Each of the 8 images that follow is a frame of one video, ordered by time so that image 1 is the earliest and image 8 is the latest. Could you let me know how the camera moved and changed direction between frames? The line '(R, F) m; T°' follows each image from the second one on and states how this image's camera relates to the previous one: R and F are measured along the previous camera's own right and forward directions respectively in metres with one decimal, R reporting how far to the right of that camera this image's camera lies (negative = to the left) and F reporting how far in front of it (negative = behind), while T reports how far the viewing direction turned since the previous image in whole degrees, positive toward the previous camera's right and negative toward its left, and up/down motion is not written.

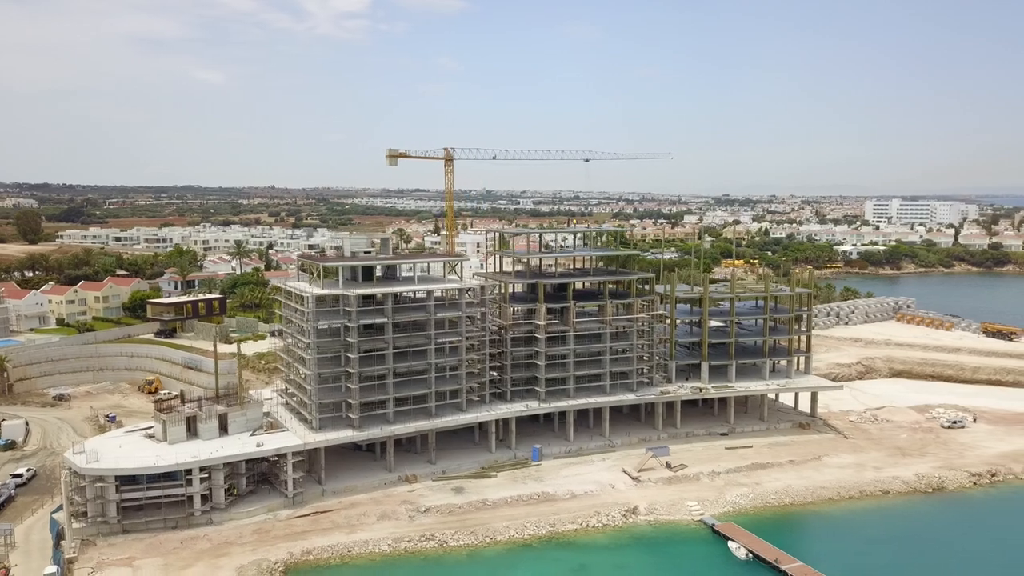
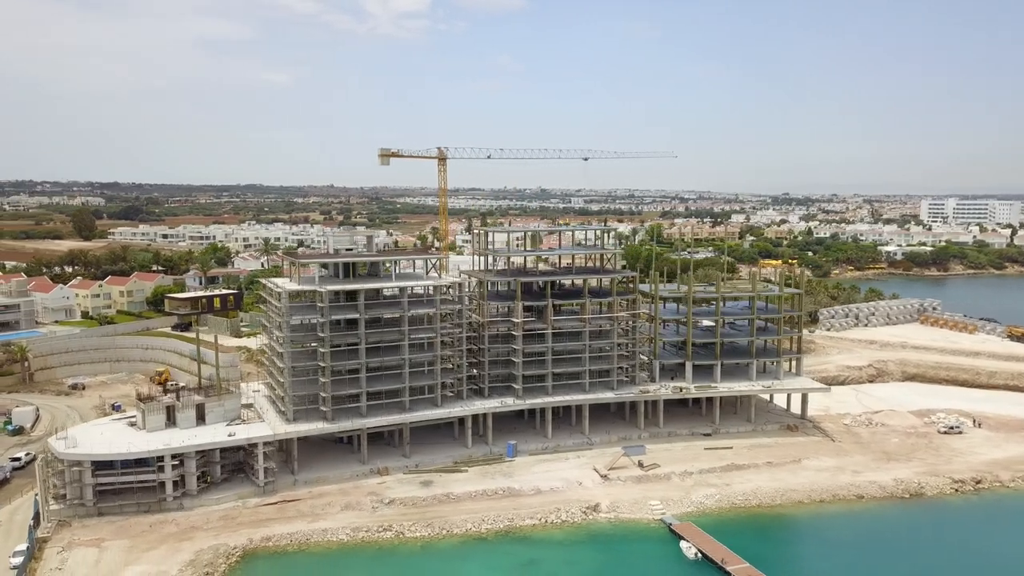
(+4.6, -0.2) m; -3°
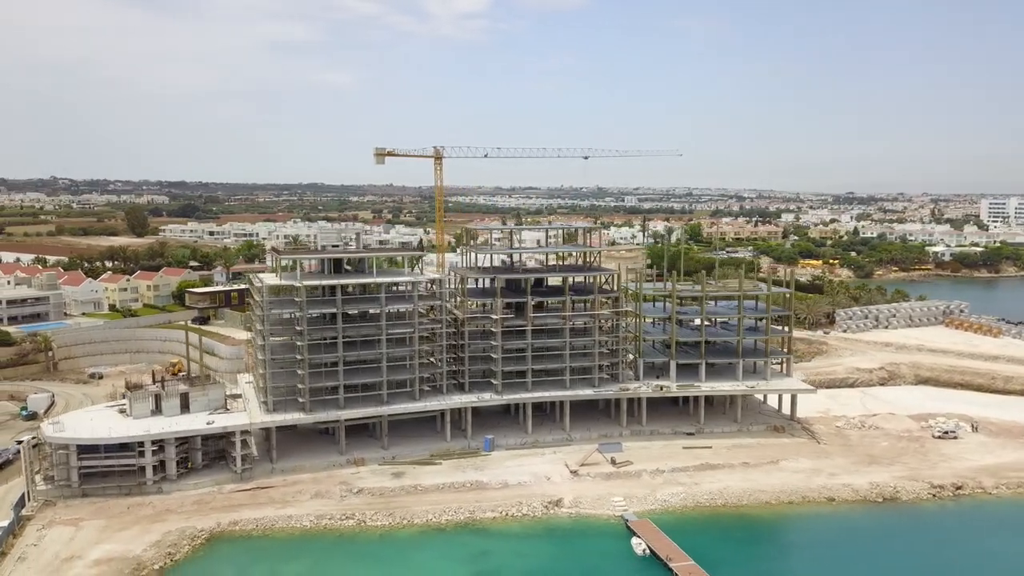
(+4.6, -0.4) m; -4°
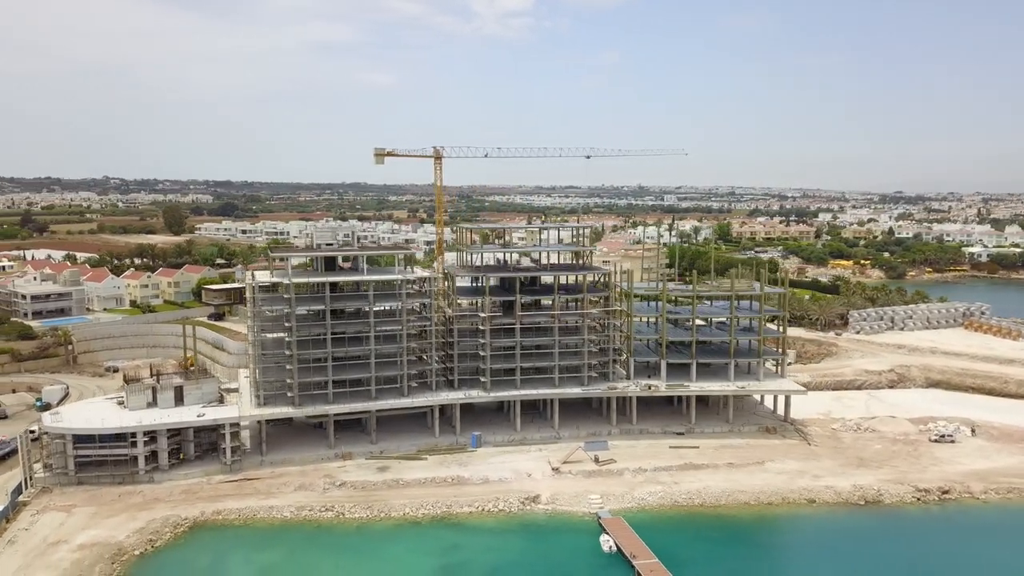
(+3.1, -0.4) m; -3°
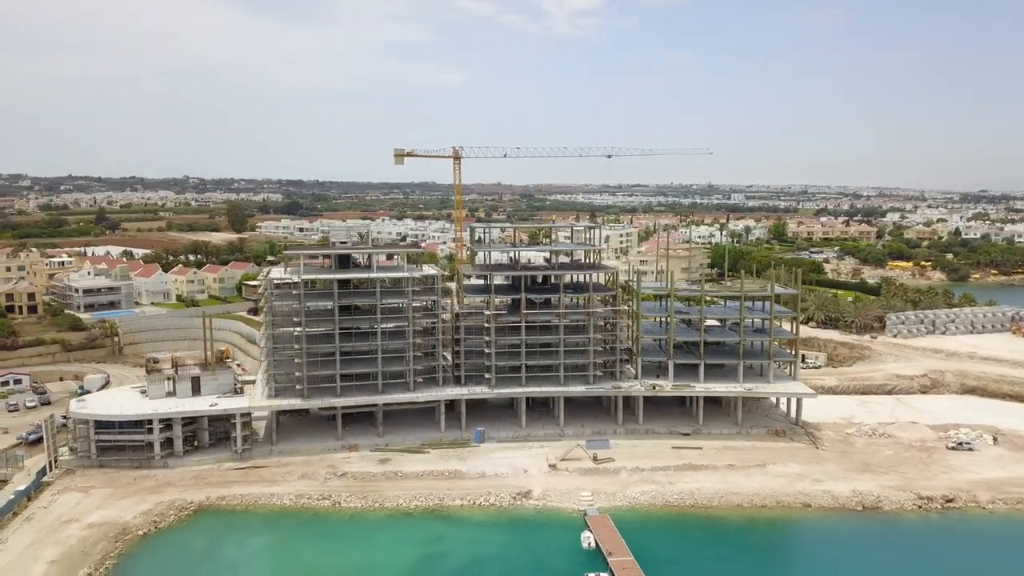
(+3.6, -0.5) m; -4°
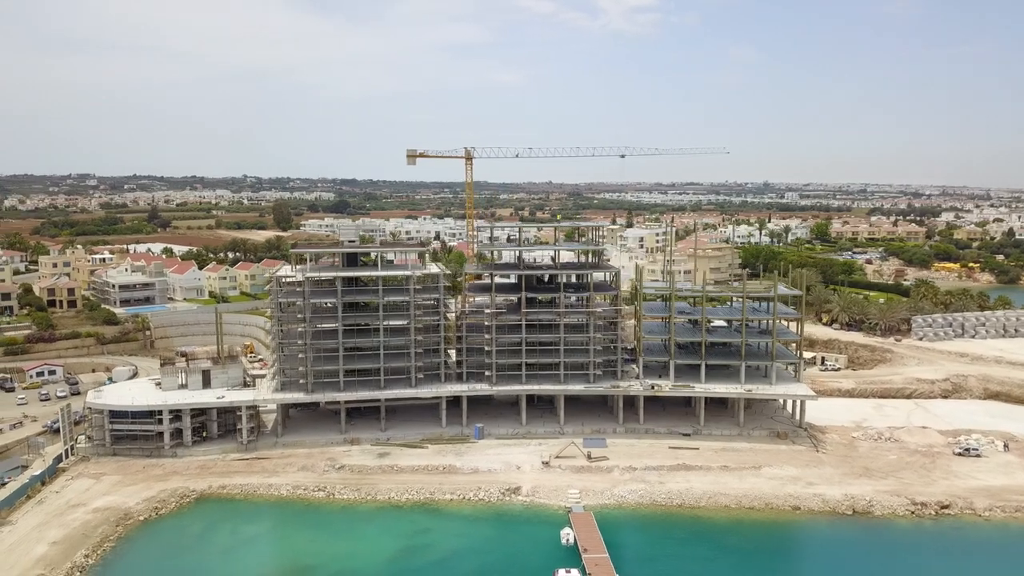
(+3.0, -0.5) m; -3°
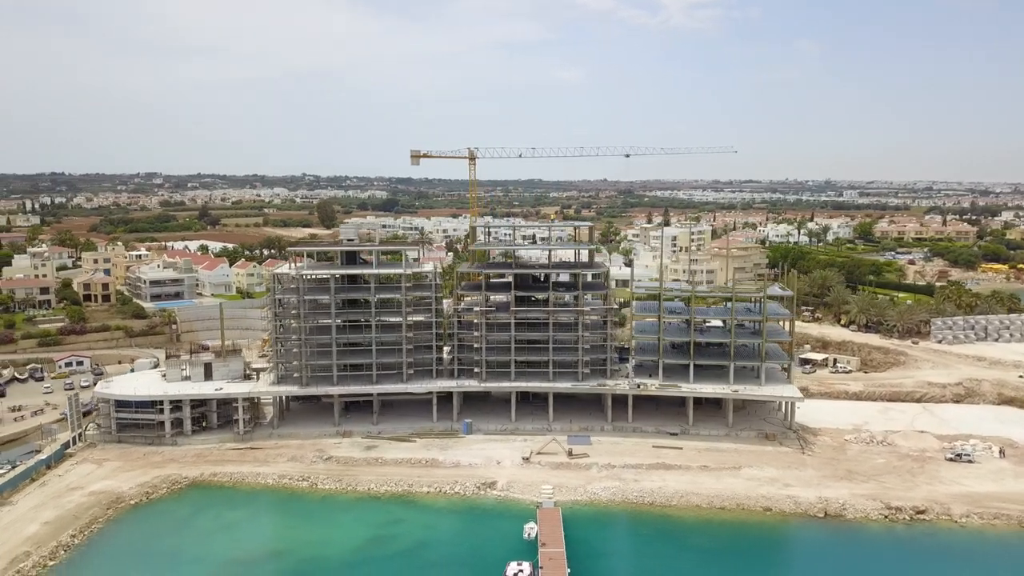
(+4.0, -0.7) m; -3°
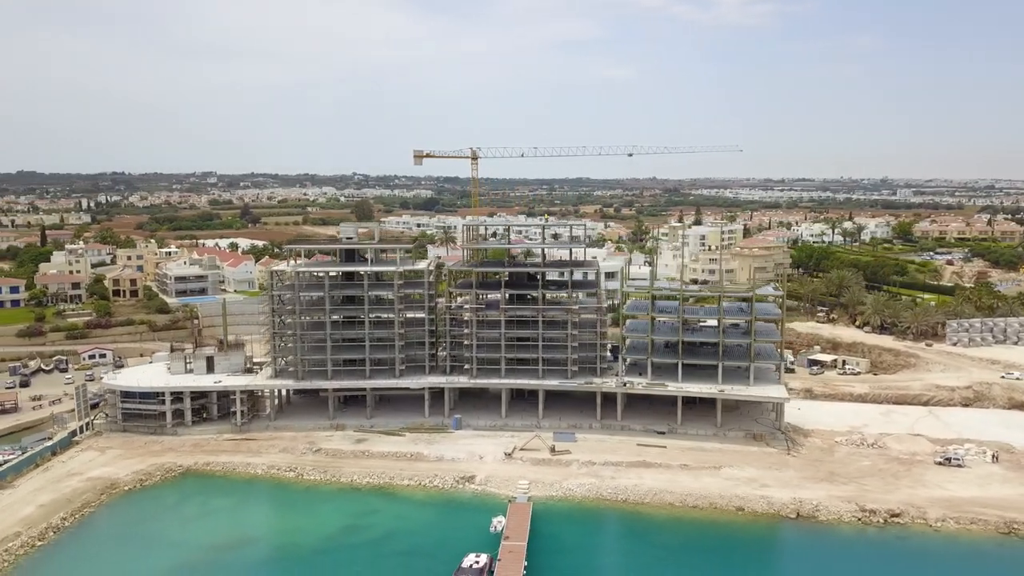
(+3.6, -0.7) m; -3°
